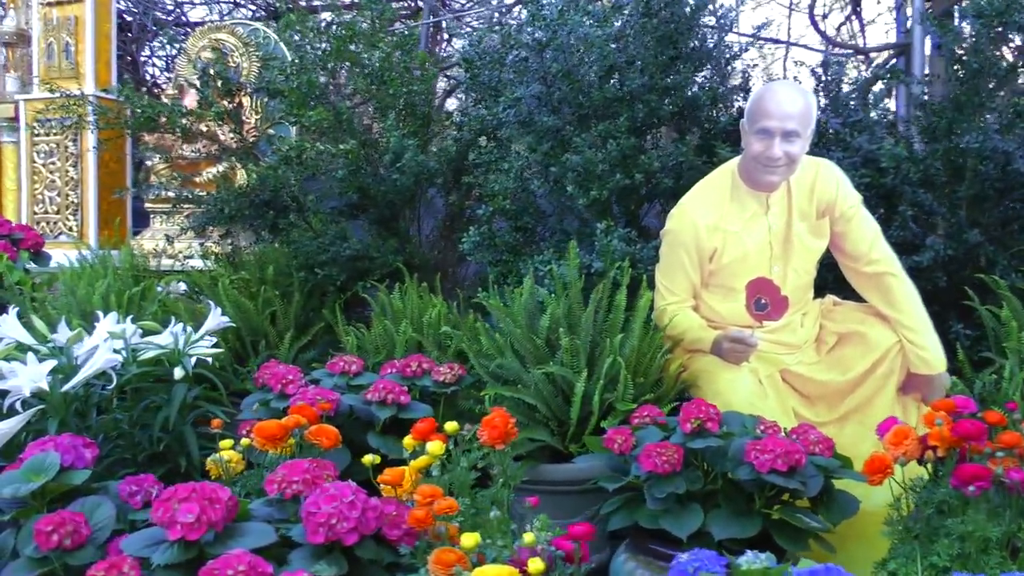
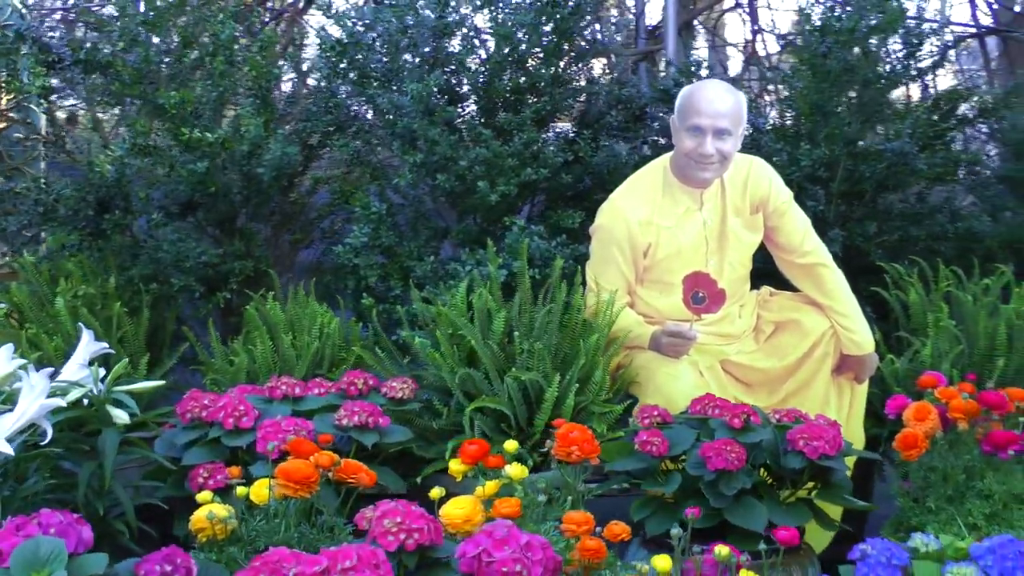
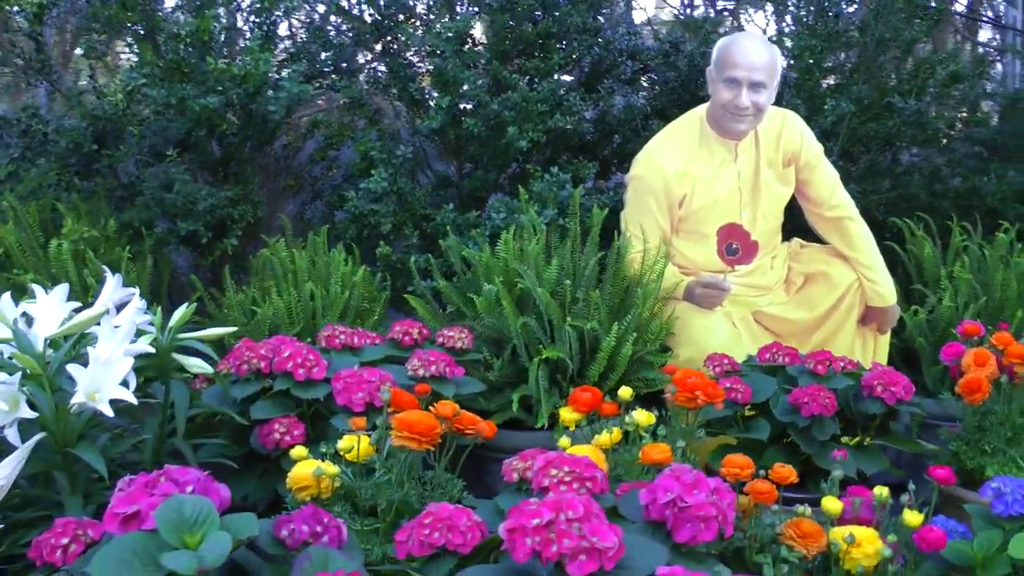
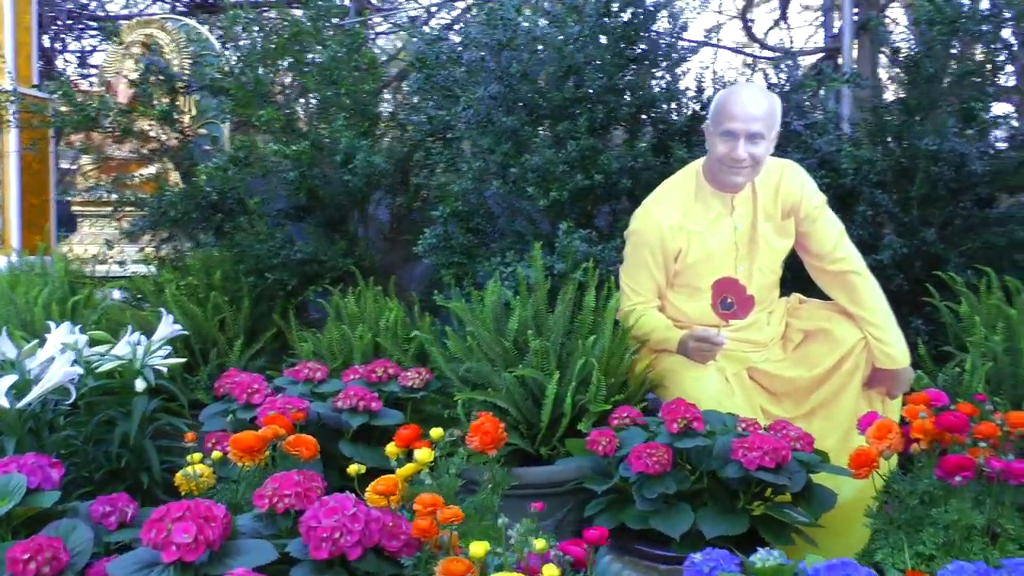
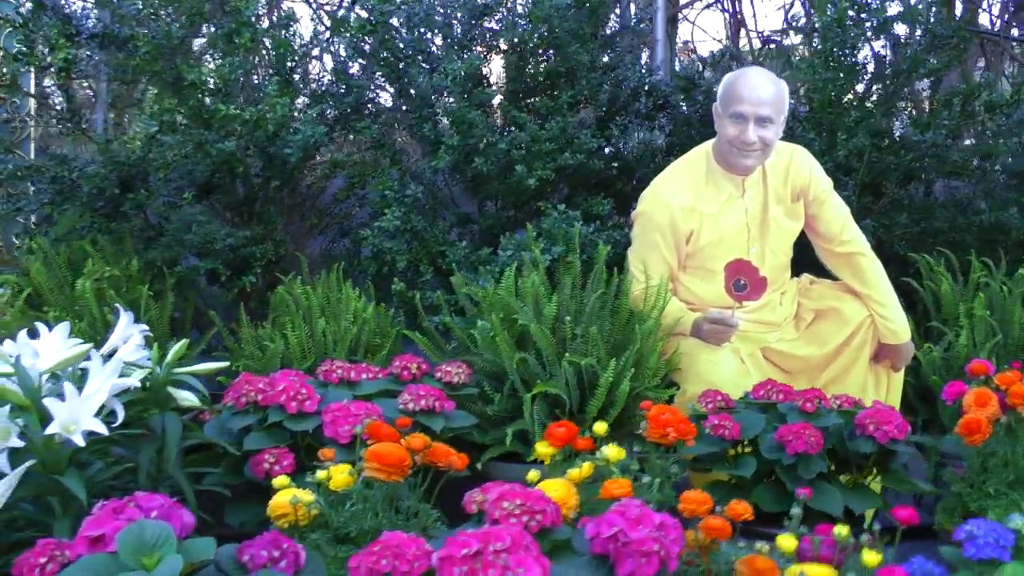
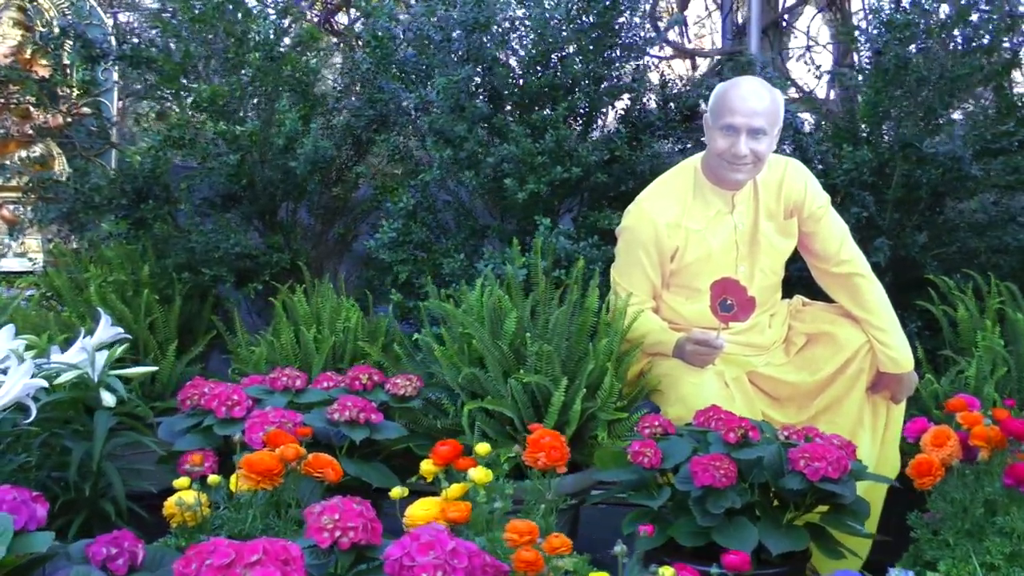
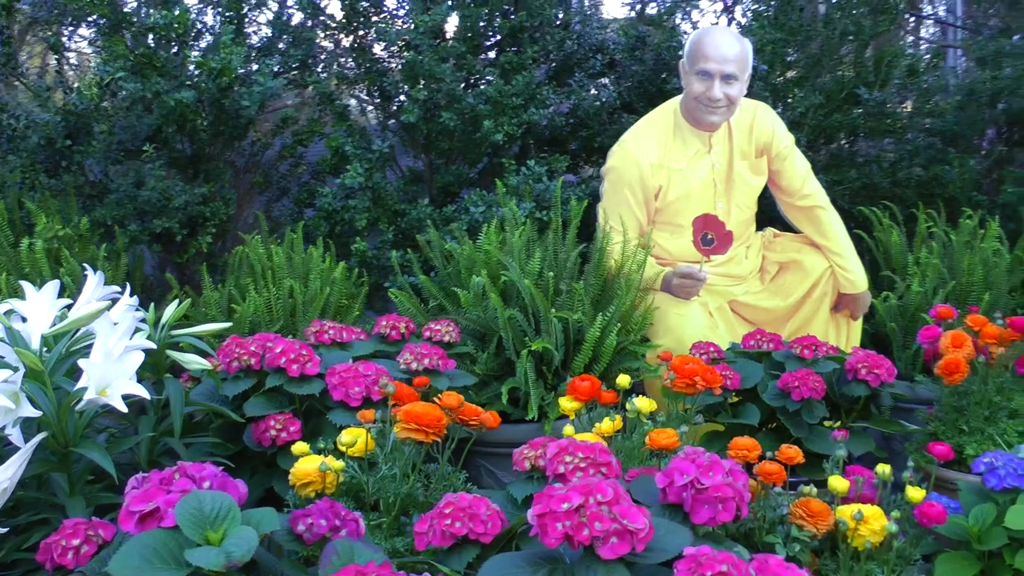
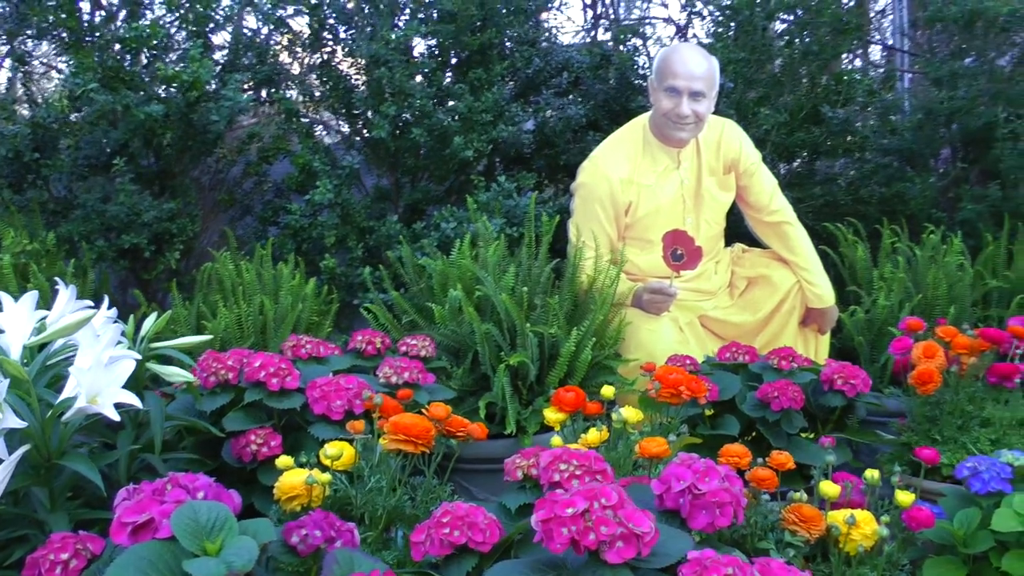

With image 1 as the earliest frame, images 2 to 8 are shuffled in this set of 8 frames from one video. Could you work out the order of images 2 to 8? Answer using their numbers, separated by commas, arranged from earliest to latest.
4, 6, 2, 5, 3, 7, 8
